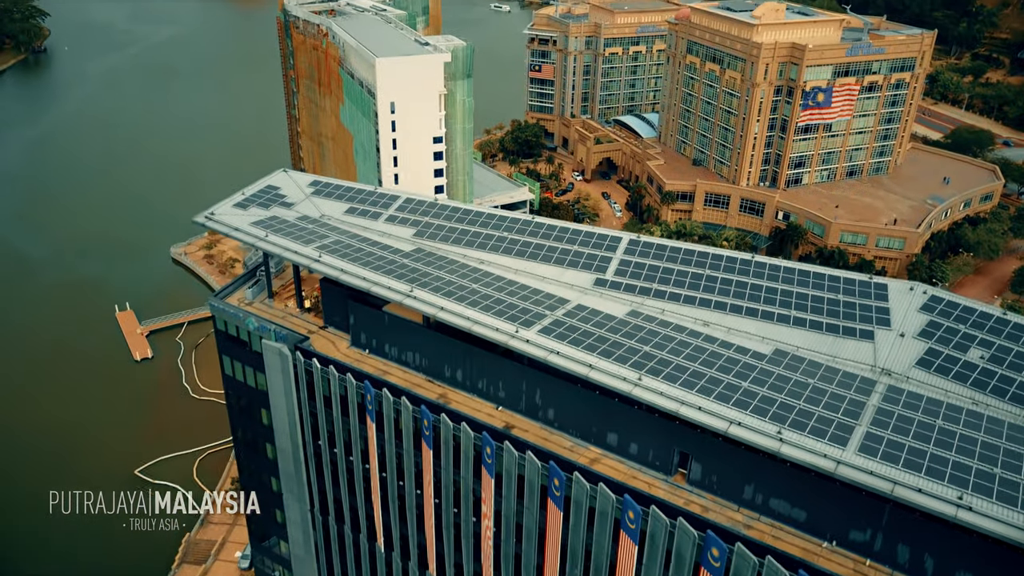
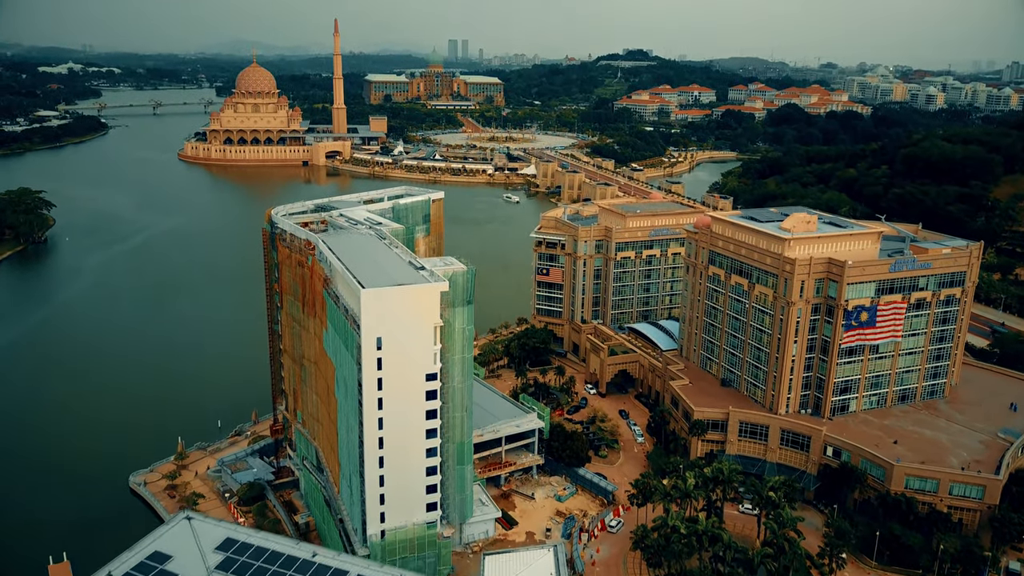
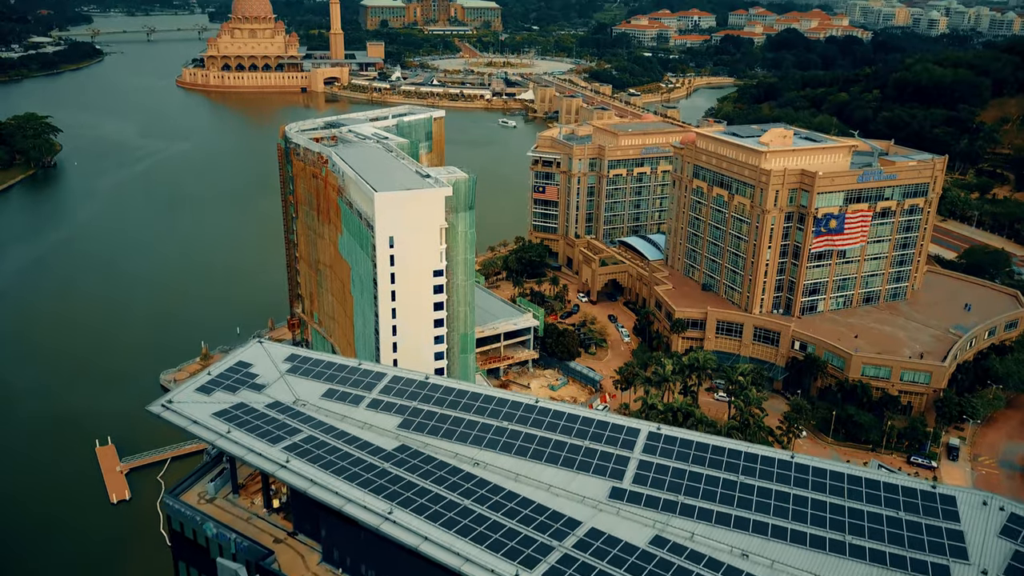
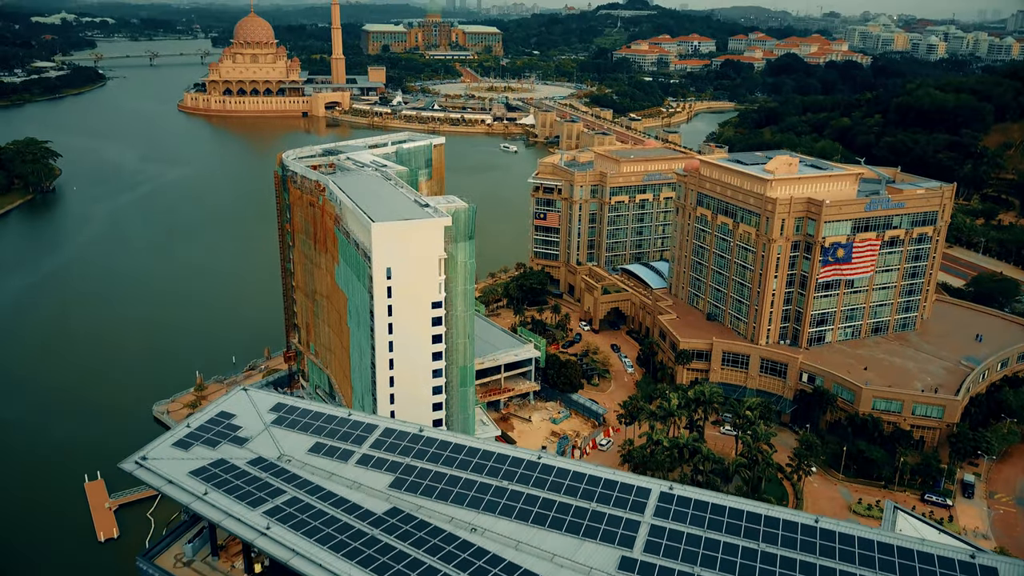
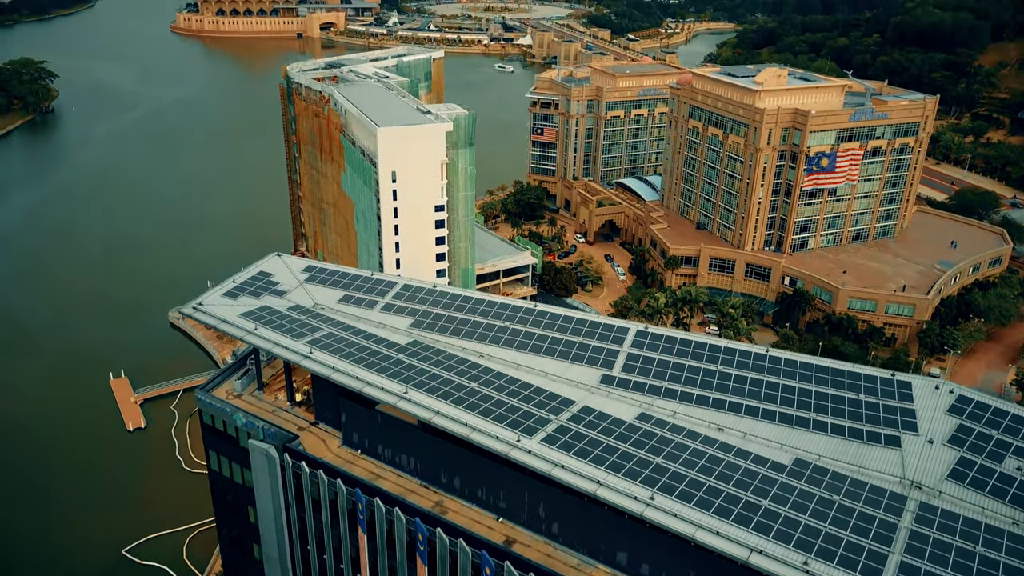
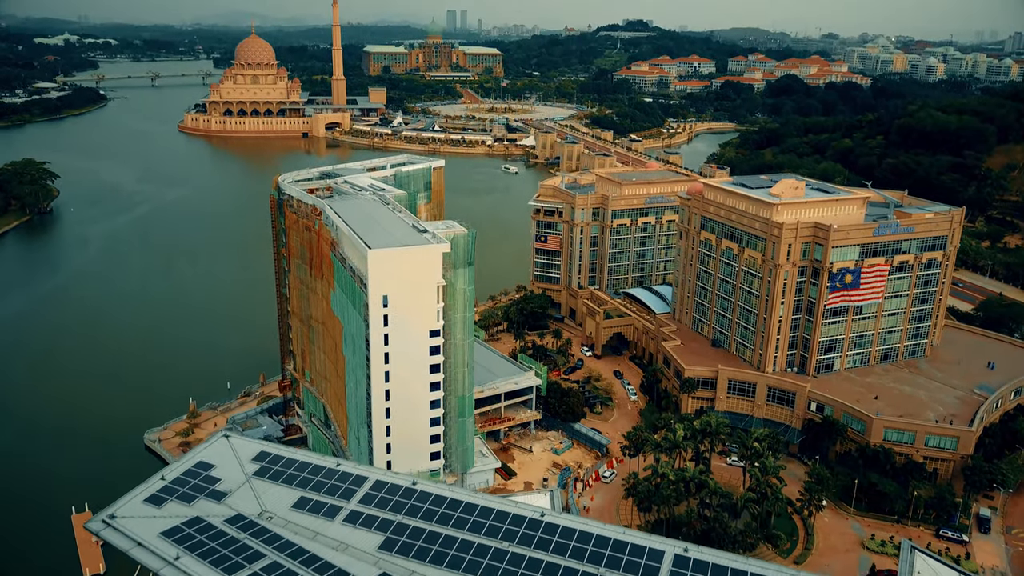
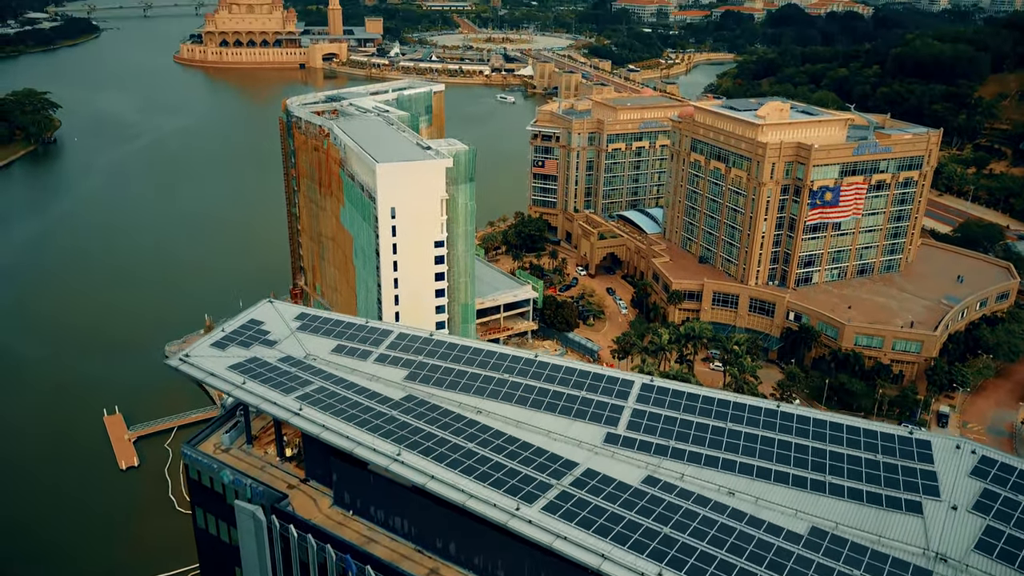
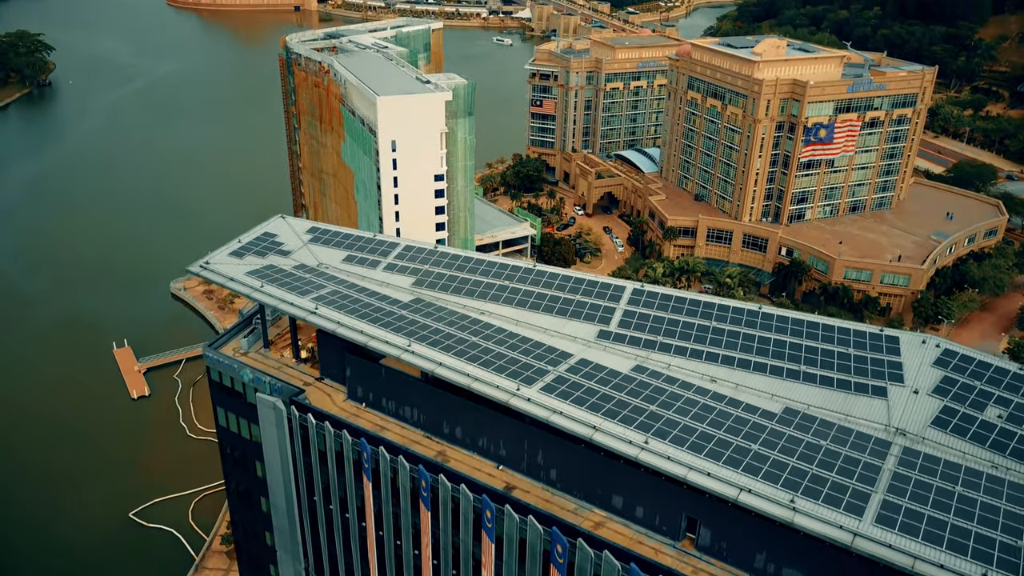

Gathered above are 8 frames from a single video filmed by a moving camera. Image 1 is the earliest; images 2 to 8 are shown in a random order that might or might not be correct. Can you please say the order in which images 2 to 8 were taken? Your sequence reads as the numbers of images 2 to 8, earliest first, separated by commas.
8, 5, 7, 3, 4, 6, 2
